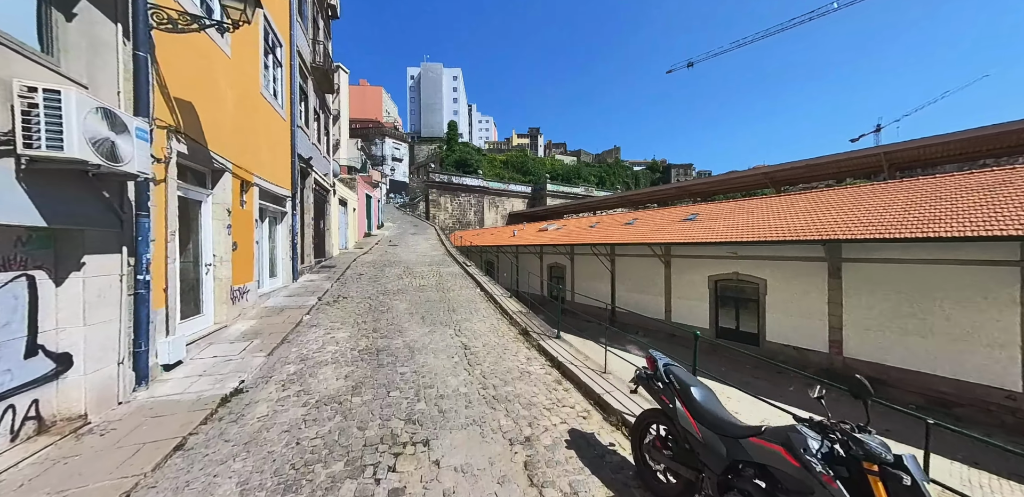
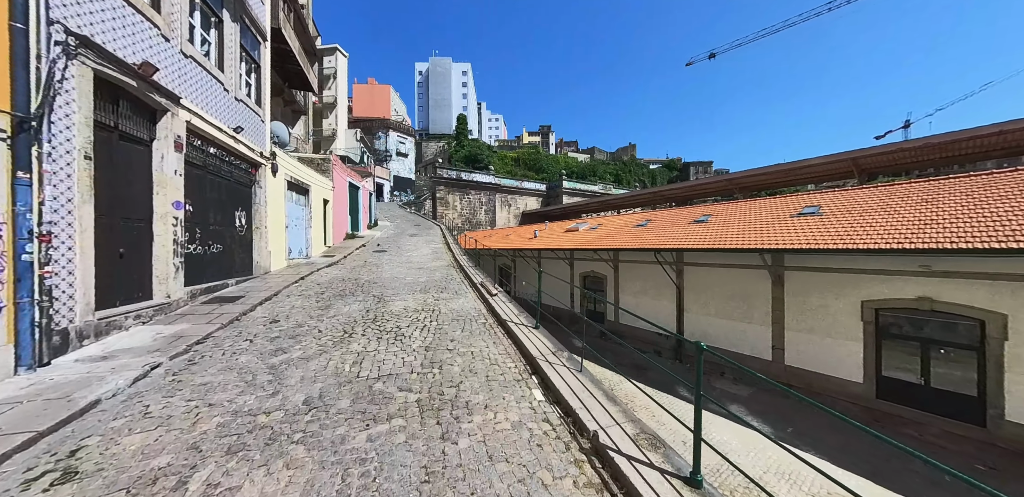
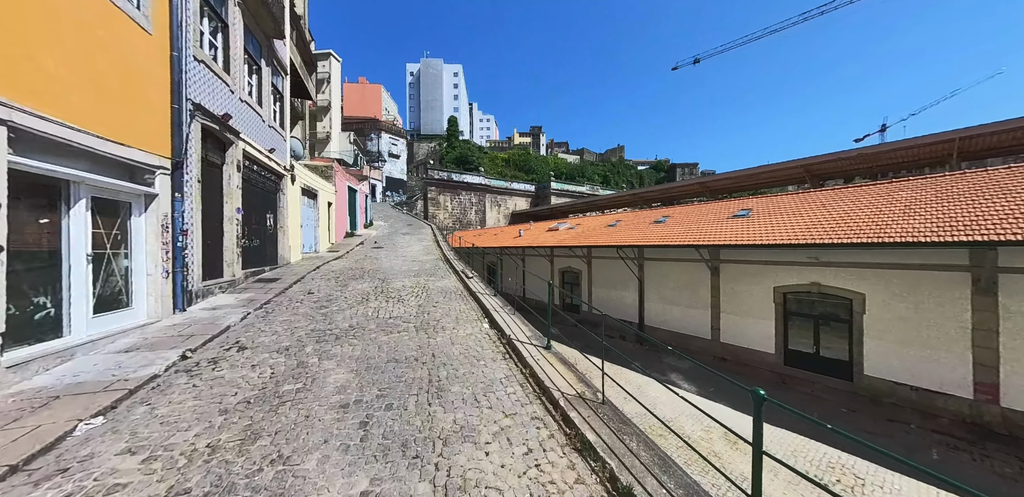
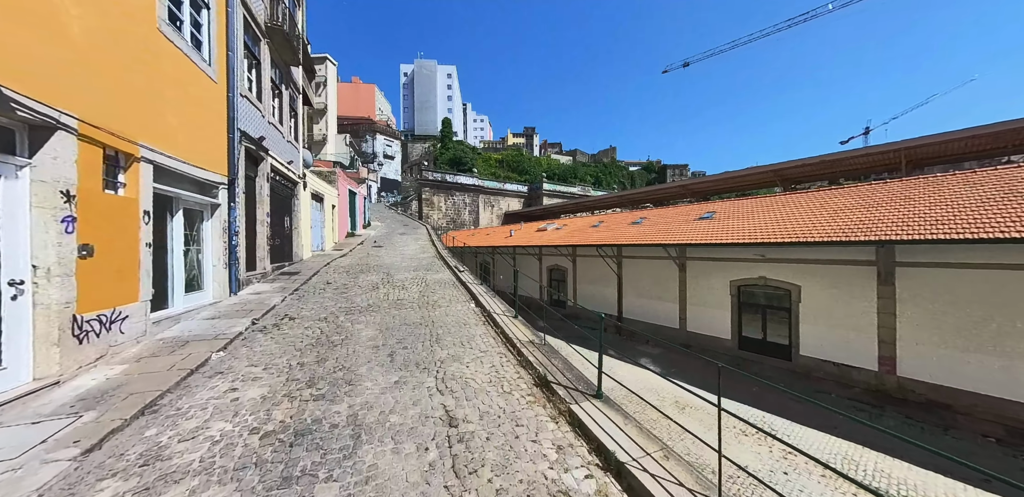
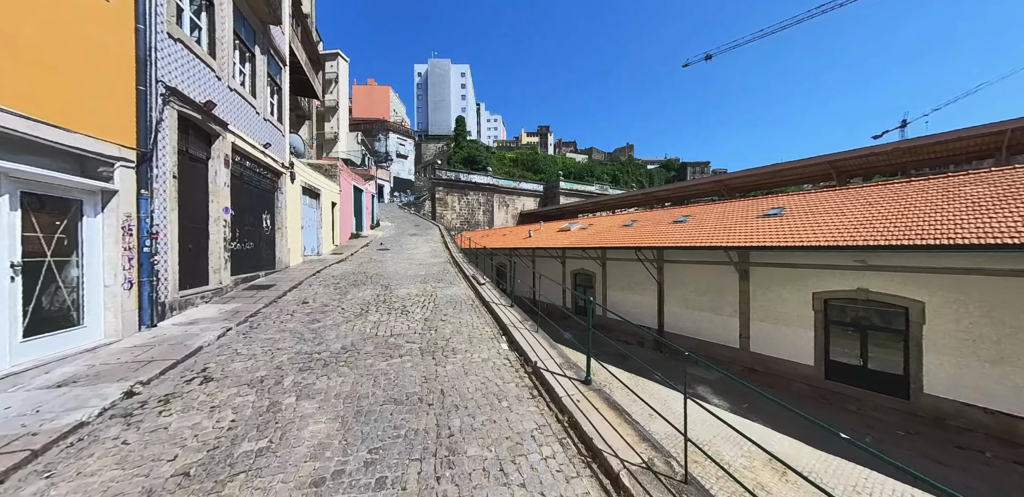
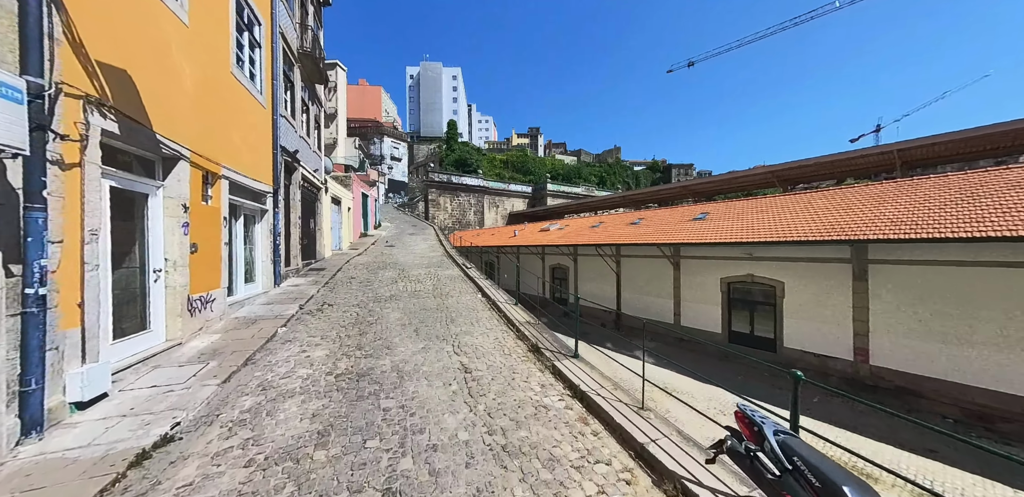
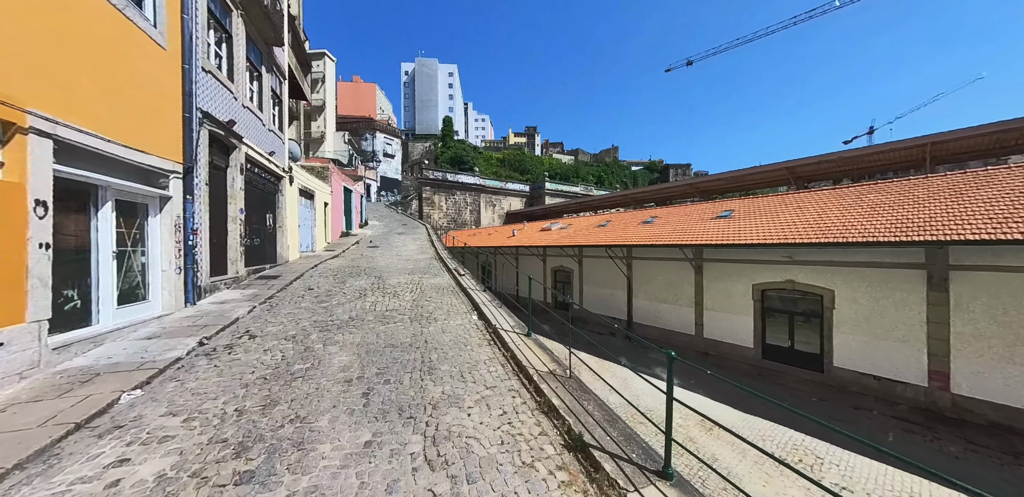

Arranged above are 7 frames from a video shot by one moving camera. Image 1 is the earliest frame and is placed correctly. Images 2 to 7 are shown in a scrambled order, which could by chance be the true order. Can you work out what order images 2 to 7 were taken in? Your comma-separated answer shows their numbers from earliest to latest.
6, 4, 7, 3, 5, 2
